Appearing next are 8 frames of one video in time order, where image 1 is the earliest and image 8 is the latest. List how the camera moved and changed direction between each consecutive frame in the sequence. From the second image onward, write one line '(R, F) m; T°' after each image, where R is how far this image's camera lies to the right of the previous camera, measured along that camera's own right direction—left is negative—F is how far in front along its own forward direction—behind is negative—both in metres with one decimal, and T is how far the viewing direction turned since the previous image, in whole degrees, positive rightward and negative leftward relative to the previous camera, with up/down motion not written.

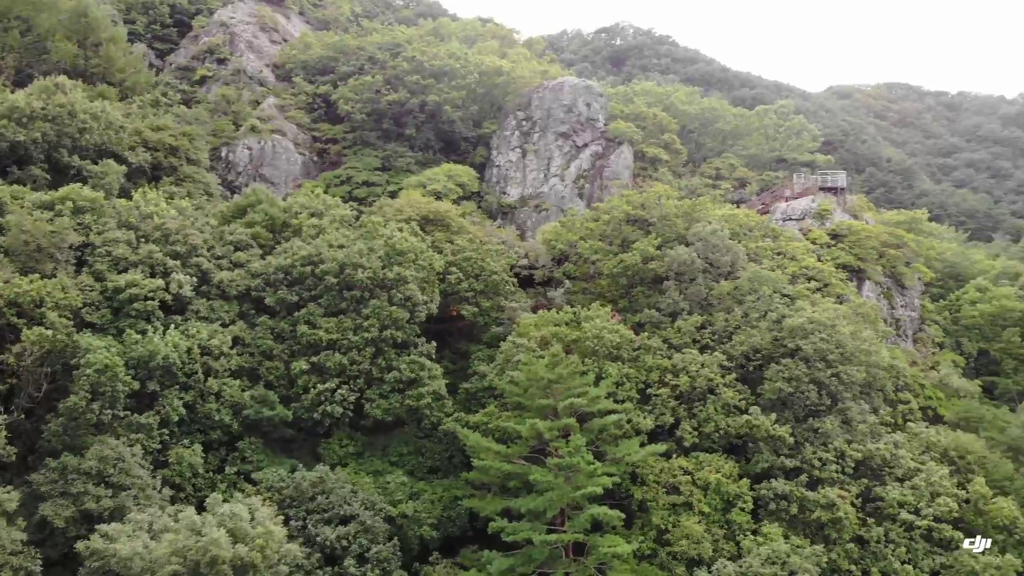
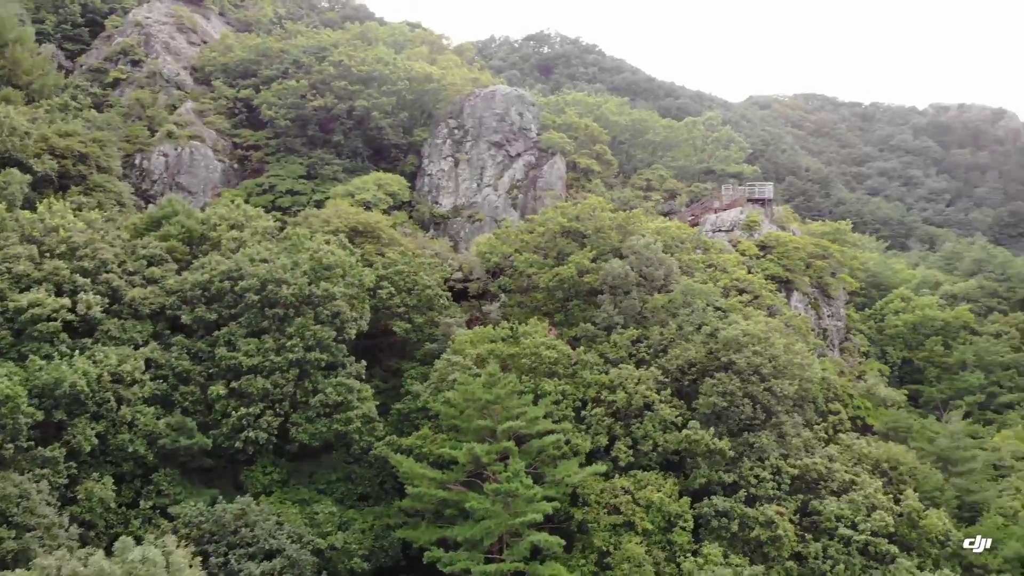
(0.0, +0.6) m; +6°
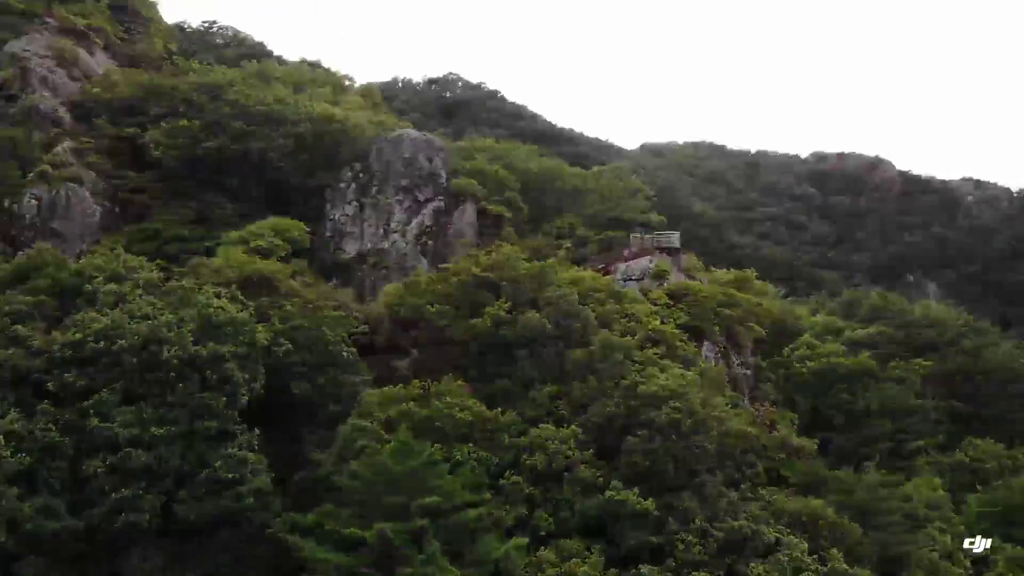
(-0.2, +1.0) m; +8°
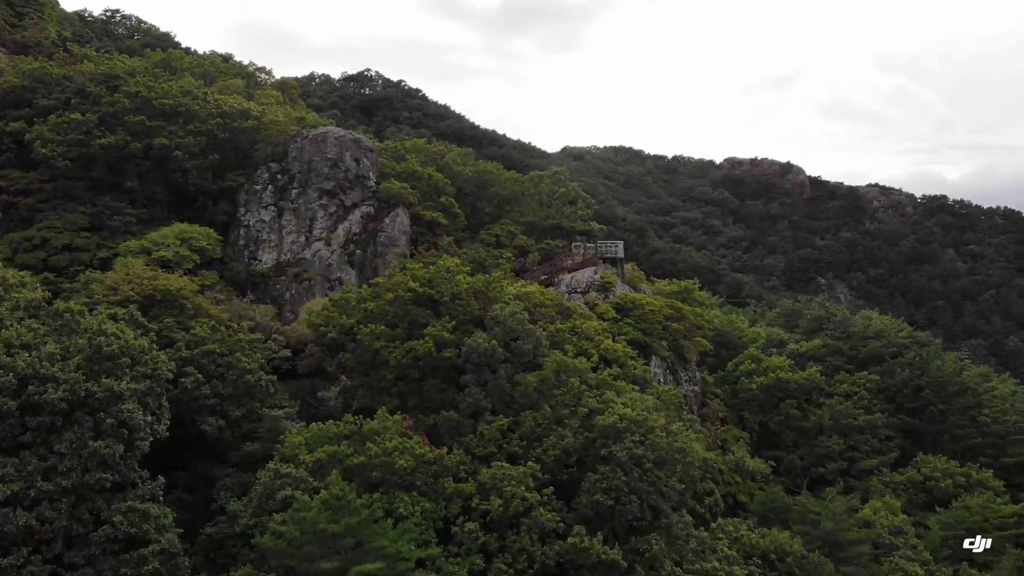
(-0.6, +1.8) m; +6°
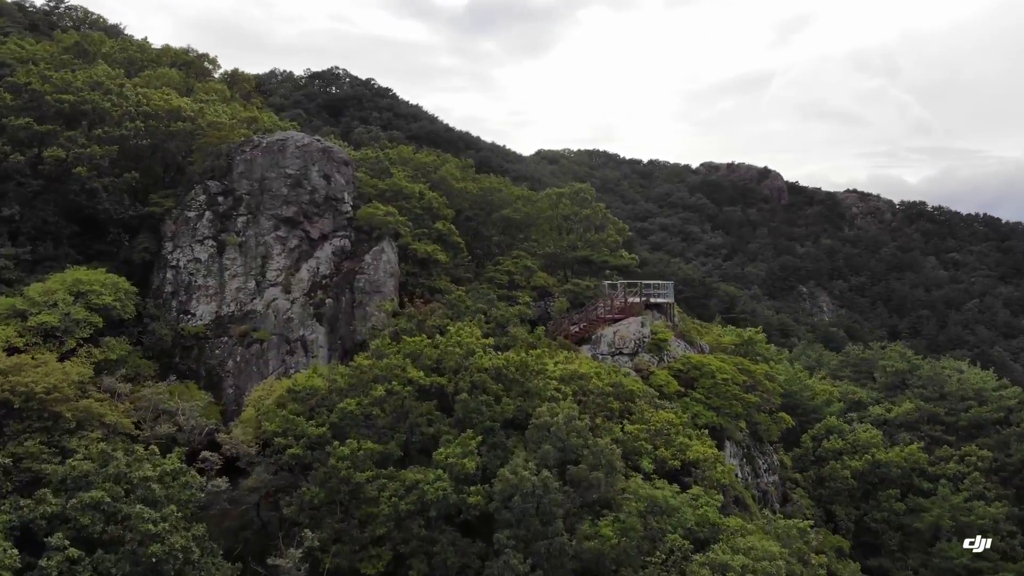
(-1.7, +6.5) m; +3°
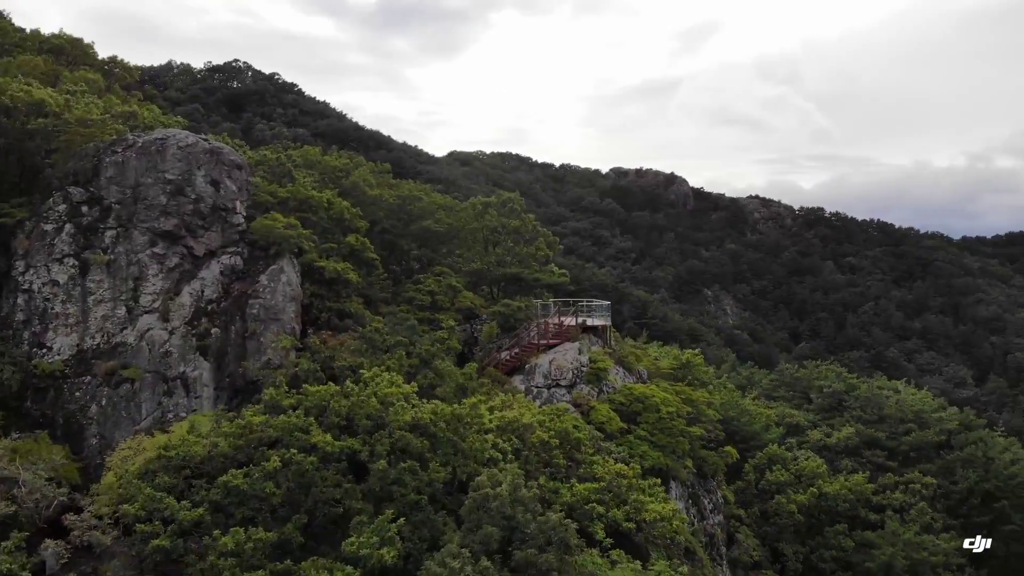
(-0.3, +2.3) m; +7°
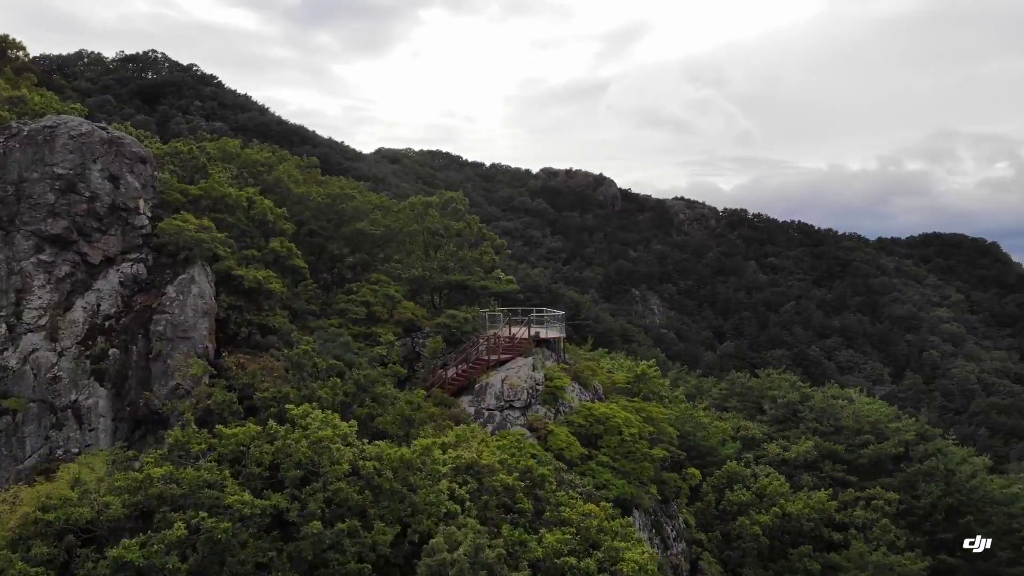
(-0.5, +1.8) m; +6°
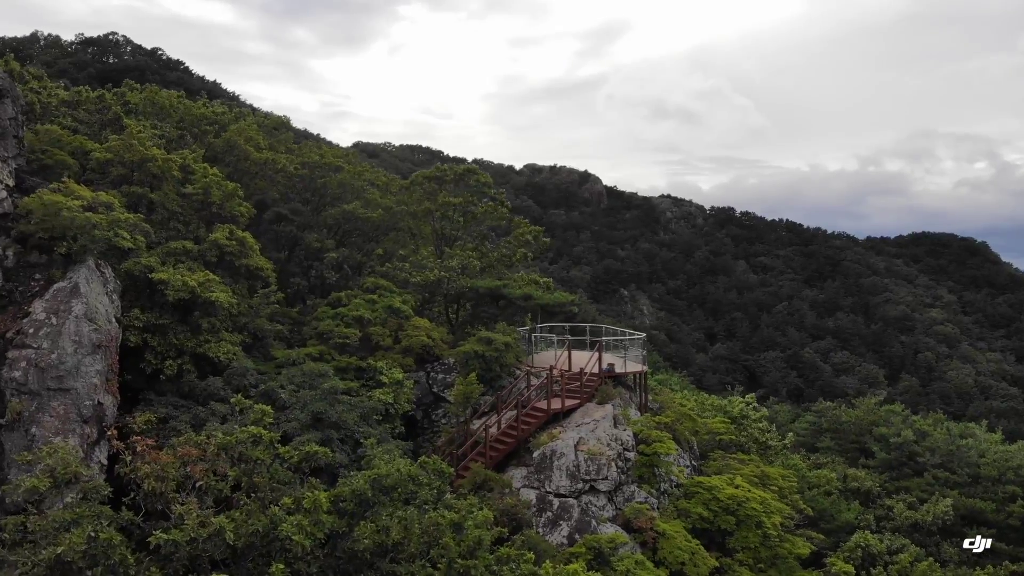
(-1.6, +5.8) m; +2°
